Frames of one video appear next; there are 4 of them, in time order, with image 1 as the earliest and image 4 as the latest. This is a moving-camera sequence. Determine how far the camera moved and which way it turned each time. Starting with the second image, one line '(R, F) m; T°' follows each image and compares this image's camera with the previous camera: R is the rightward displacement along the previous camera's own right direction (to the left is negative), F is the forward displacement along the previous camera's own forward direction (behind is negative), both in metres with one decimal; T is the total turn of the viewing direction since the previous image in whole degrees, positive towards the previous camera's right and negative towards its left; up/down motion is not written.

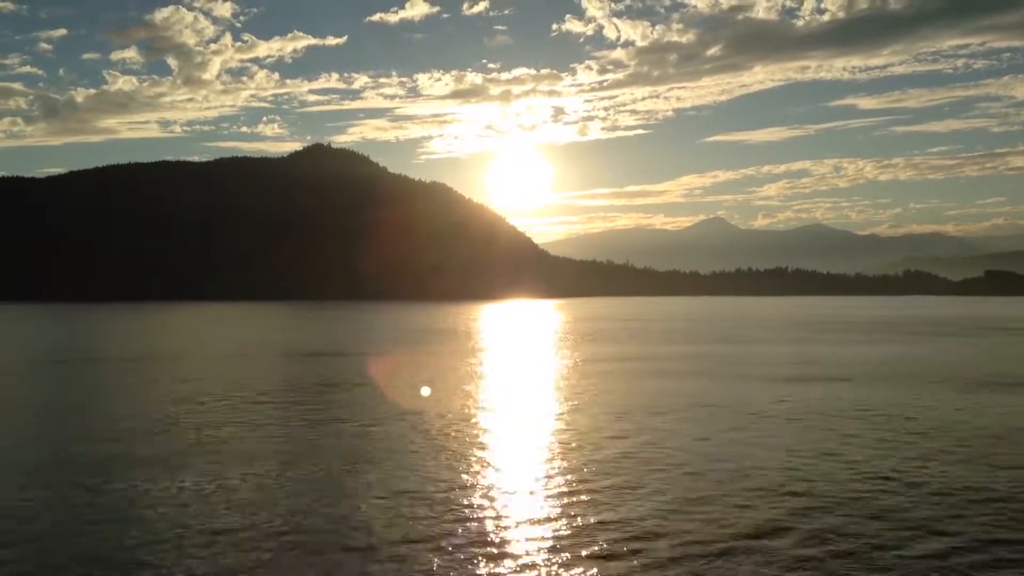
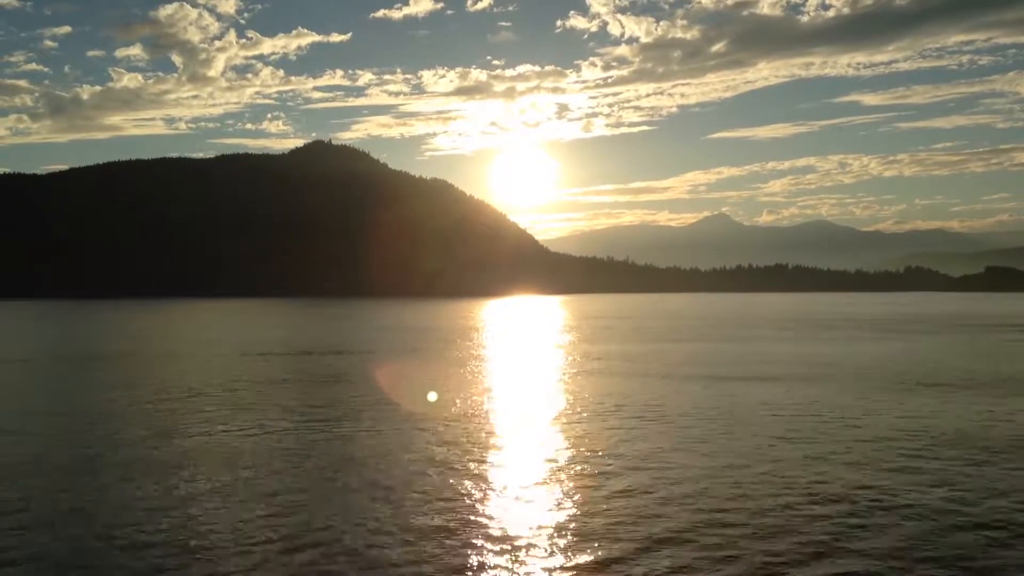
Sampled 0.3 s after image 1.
(-0.2, -0.3) m; 0°
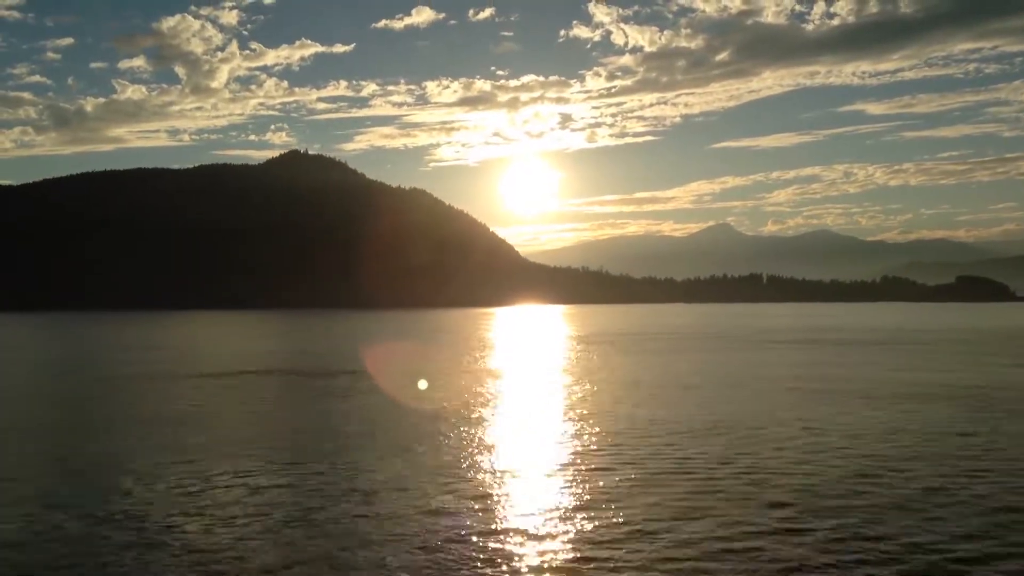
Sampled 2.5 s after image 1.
(+1.5, +1.7) m; 0°
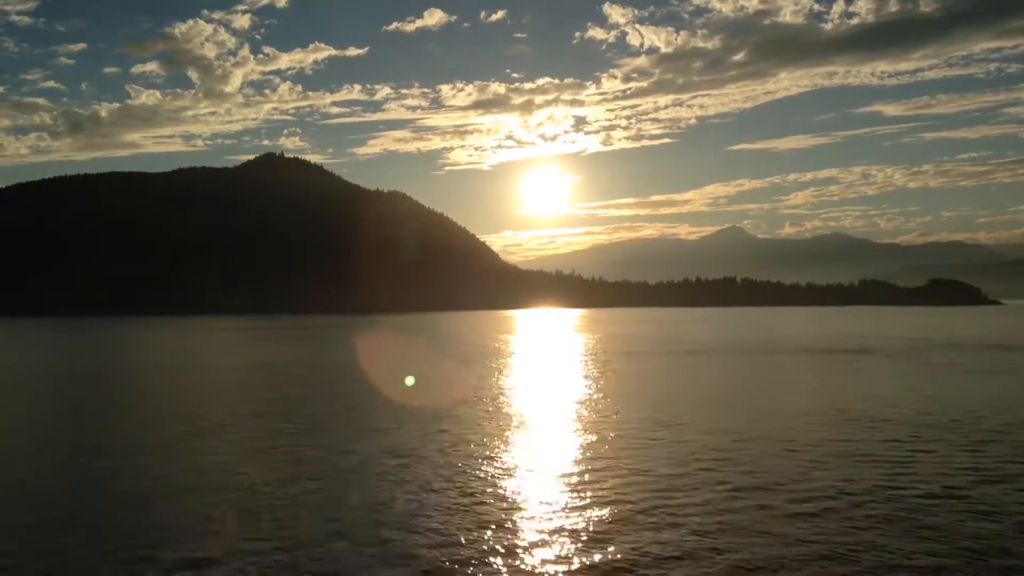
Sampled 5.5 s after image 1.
(+1.1, +2.7) m; -1°
